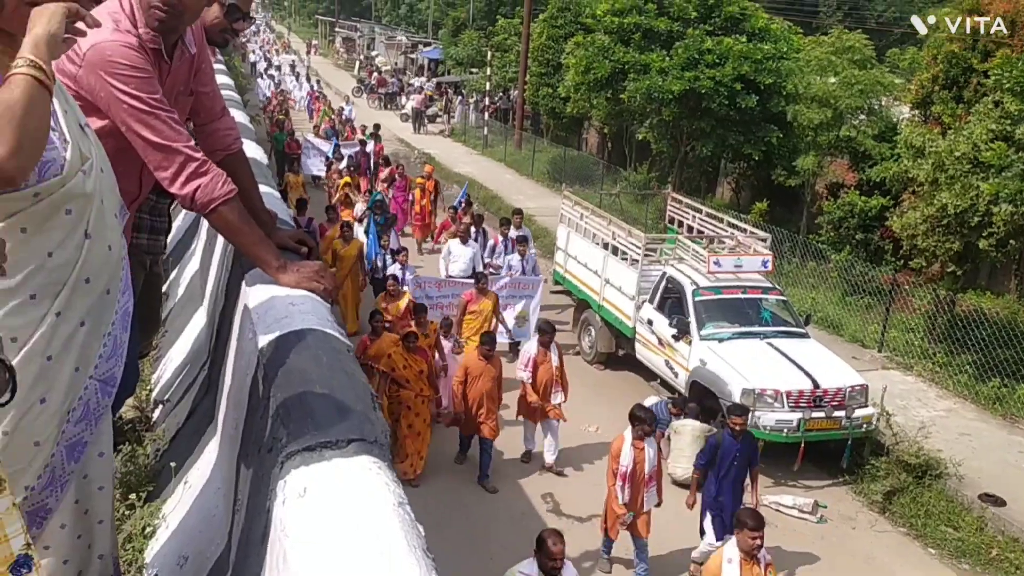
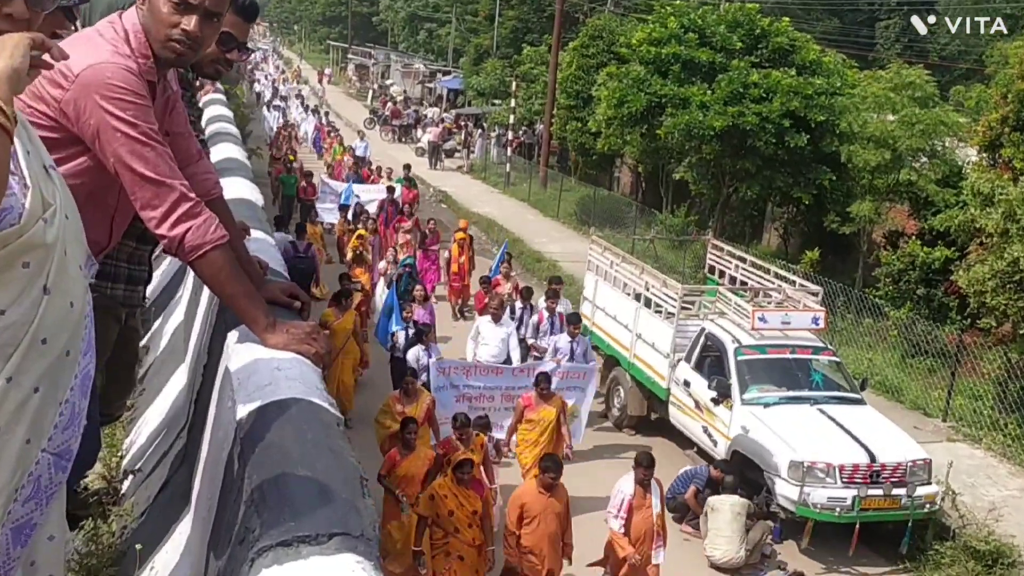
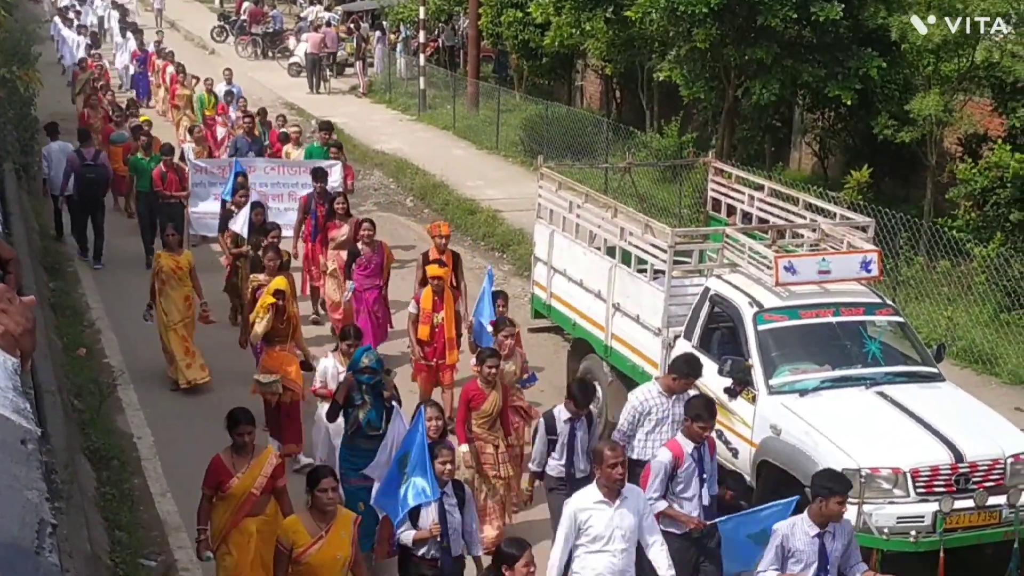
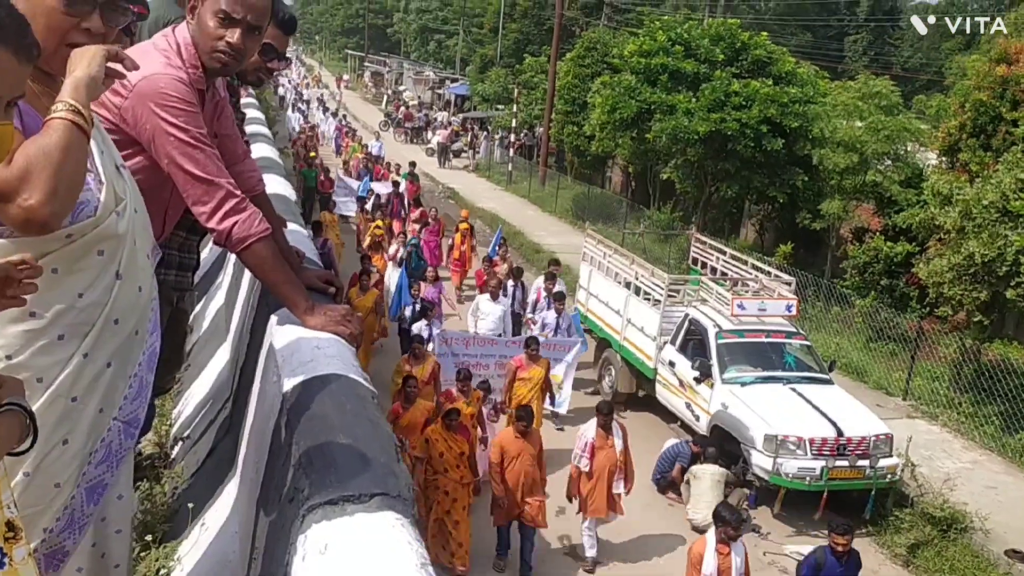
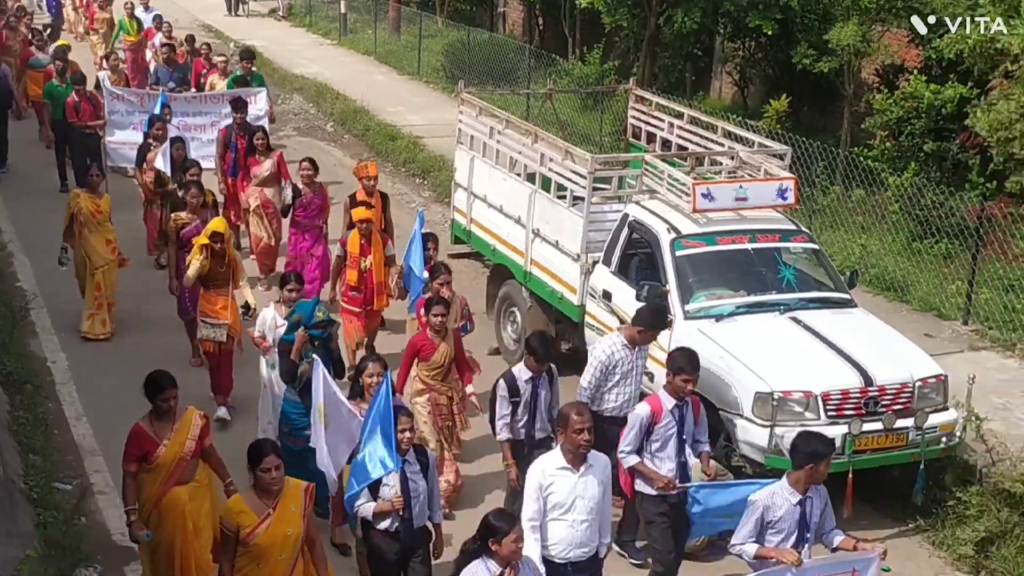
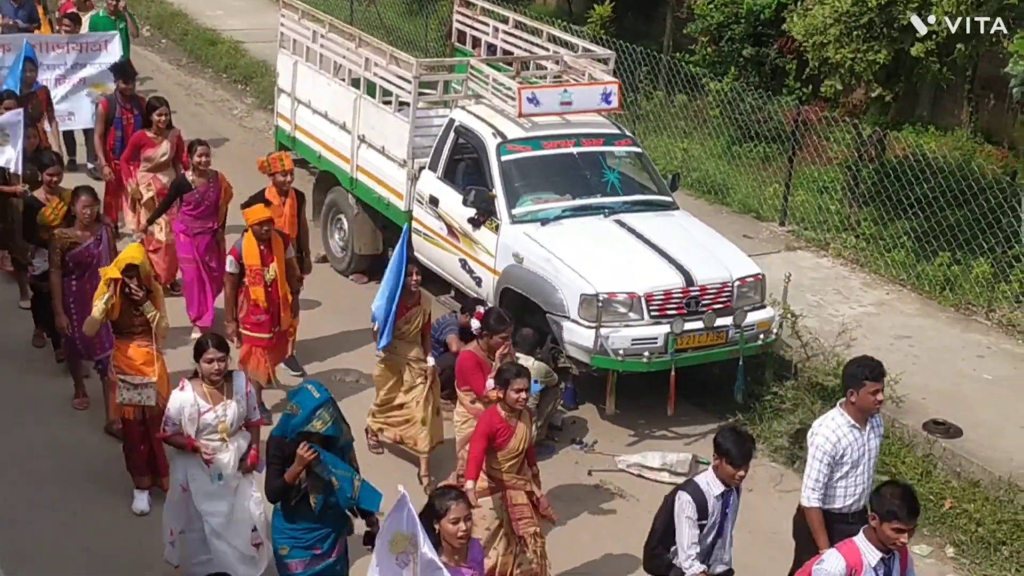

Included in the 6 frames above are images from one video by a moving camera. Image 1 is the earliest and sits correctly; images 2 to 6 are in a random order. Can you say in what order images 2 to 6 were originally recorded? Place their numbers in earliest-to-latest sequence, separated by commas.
4, 2, 3, 5, 6
